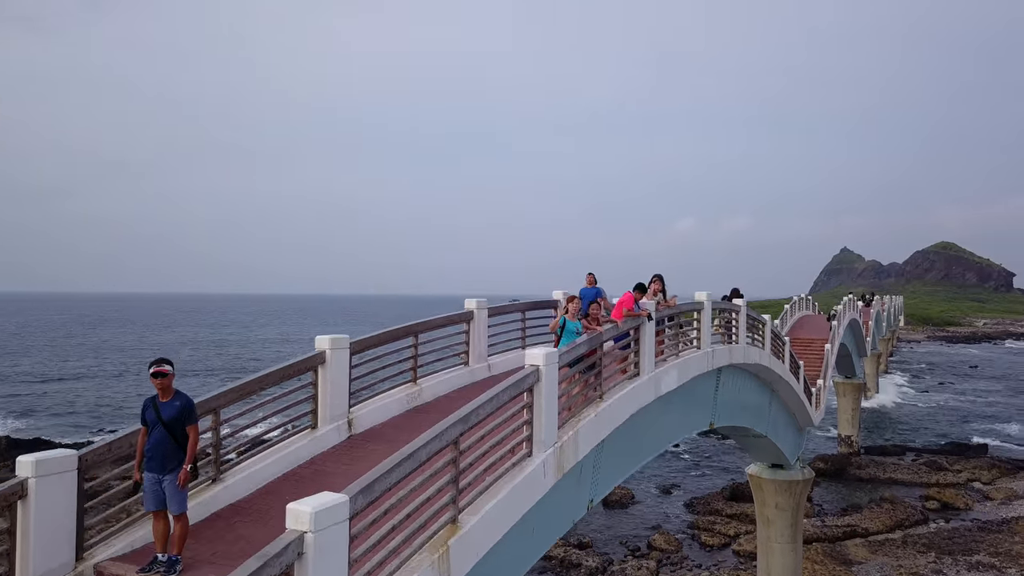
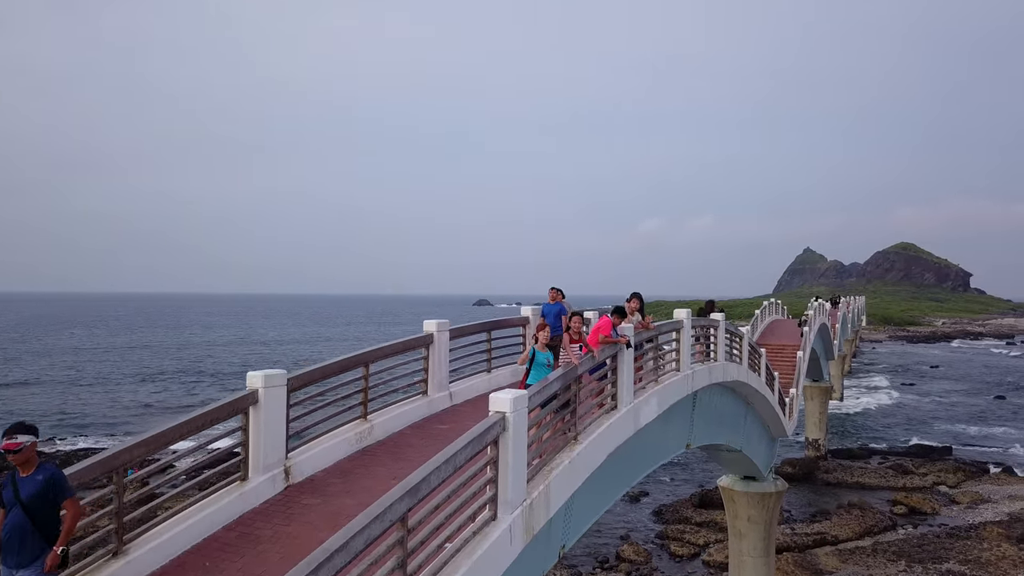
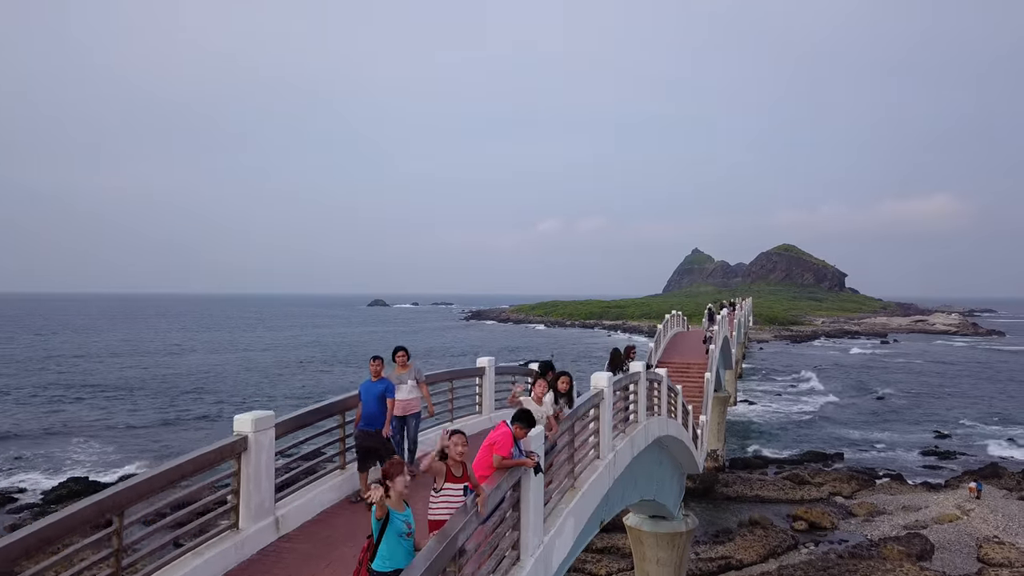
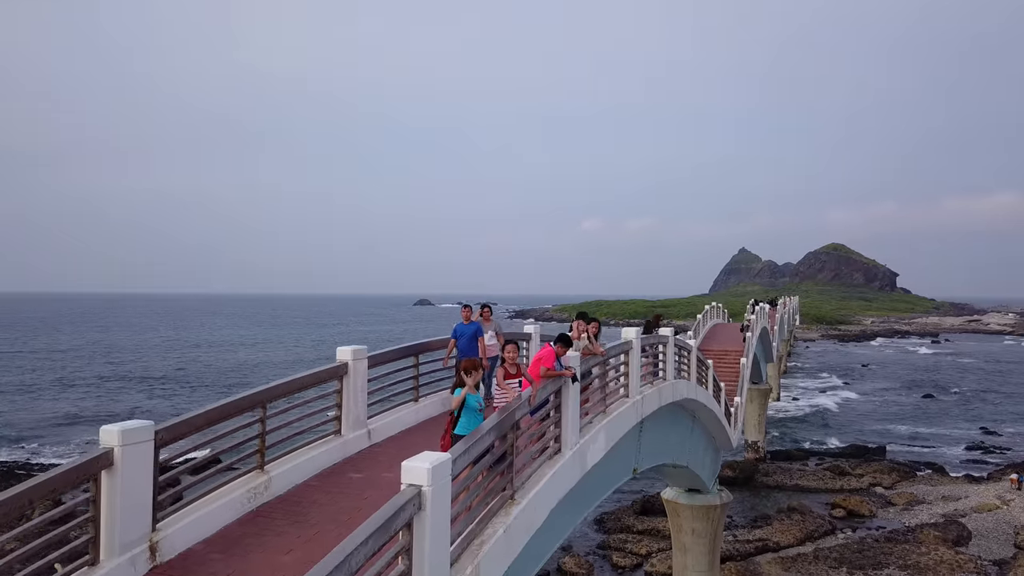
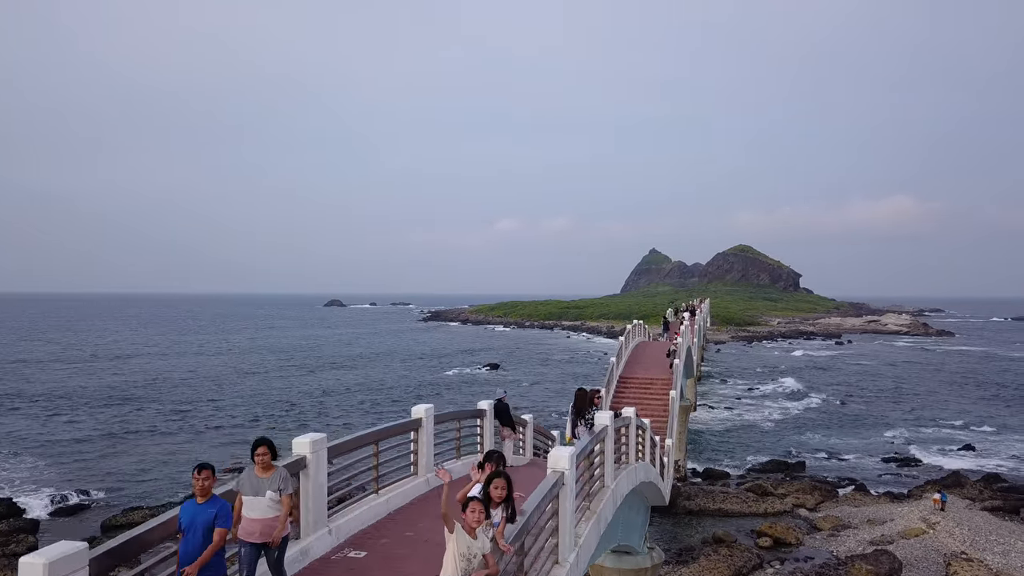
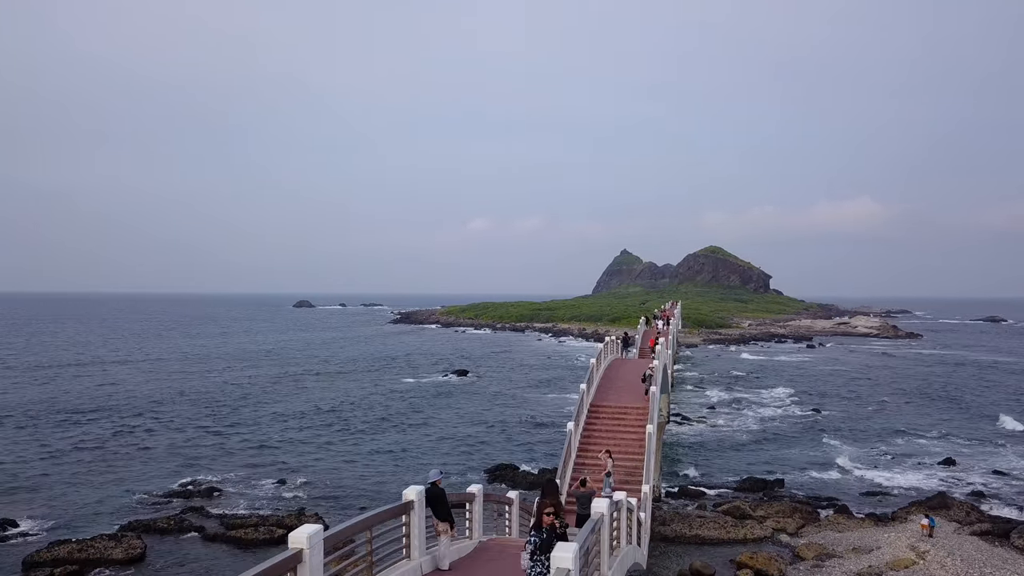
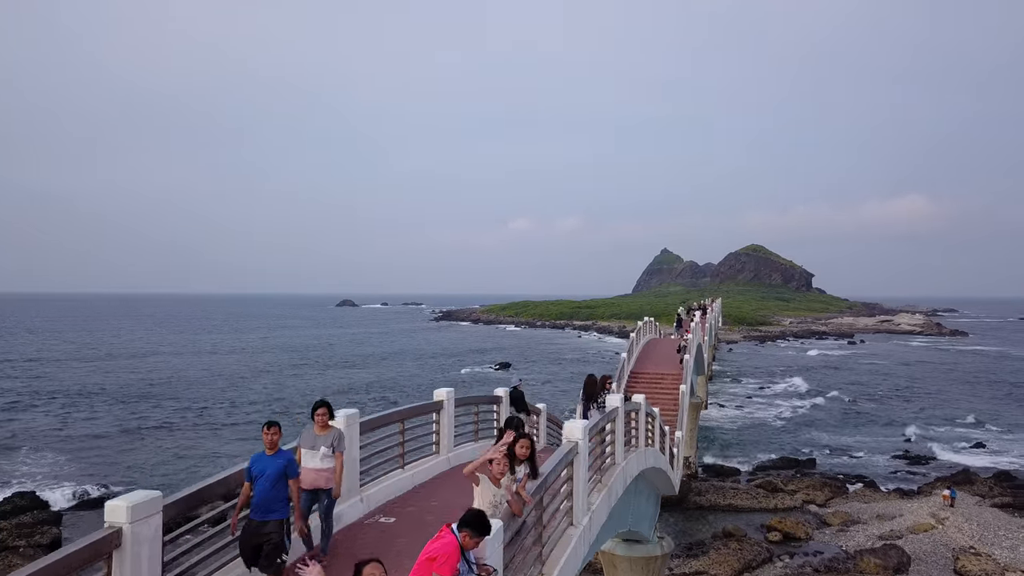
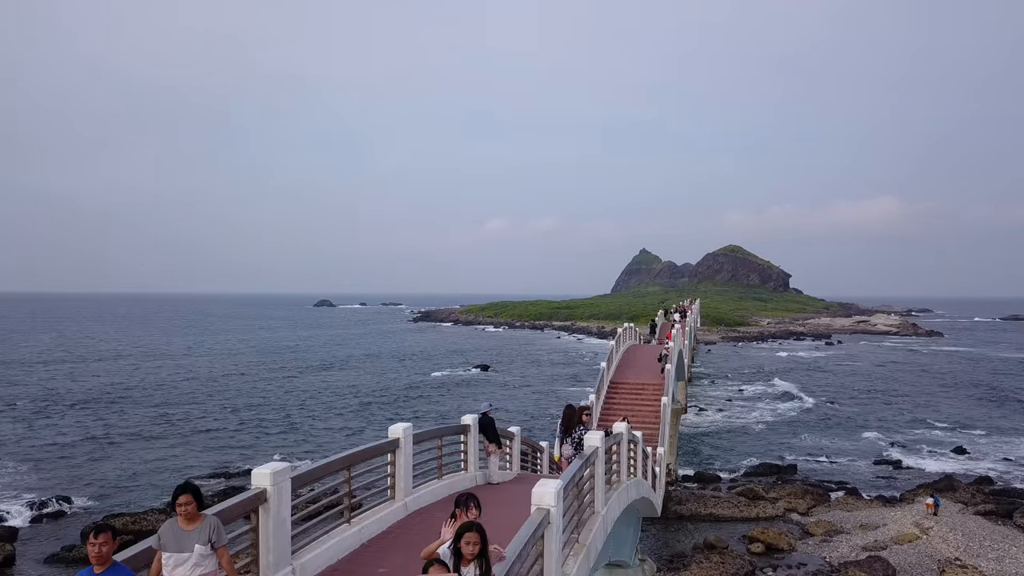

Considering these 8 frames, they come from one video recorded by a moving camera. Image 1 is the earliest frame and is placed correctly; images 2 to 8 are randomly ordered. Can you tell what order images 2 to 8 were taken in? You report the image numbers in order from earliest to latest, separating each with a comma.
2, 4, 3, 7, 5, 8, 6
